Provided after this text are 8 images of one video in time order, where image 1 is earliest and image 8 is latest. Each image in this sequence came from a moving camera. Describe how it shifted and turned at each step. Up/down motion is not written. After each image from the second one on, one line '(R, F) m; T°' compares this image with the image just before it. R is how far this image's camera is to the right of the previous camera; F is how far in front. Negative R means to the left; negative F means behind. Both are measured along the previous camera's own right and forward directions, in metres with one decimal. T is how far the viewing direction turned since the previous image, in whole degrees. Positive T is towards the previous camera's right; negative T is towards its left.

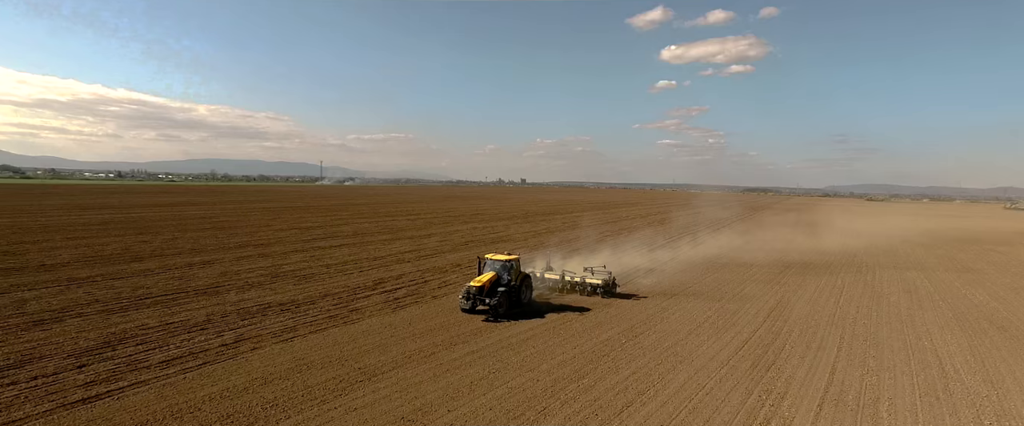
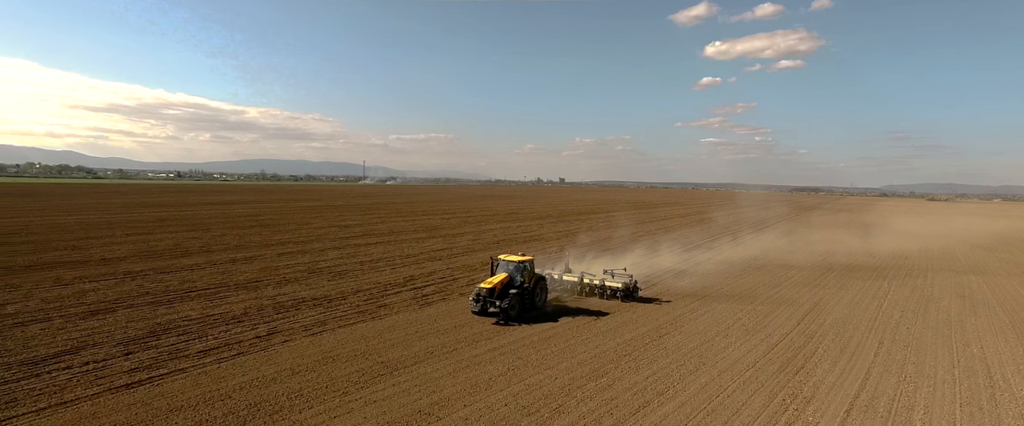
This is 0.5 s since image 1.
(+0.4, -0.1) m; -4°
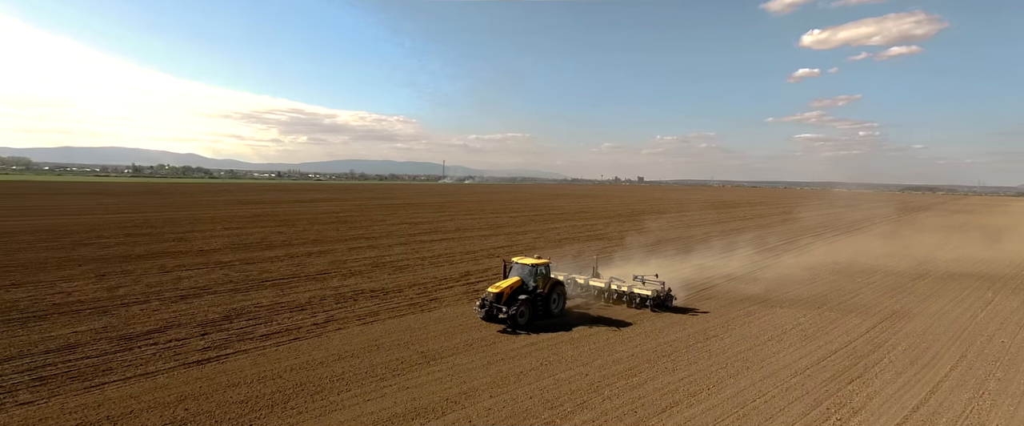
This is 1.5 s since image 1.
(+1.0, -0.2) m; -9°
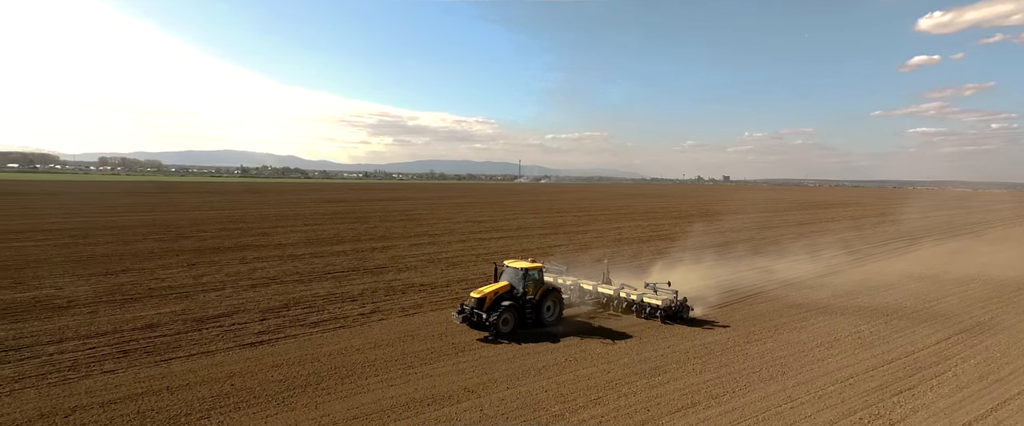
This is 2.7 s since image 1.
(+1.2, -0.2) m; -9°
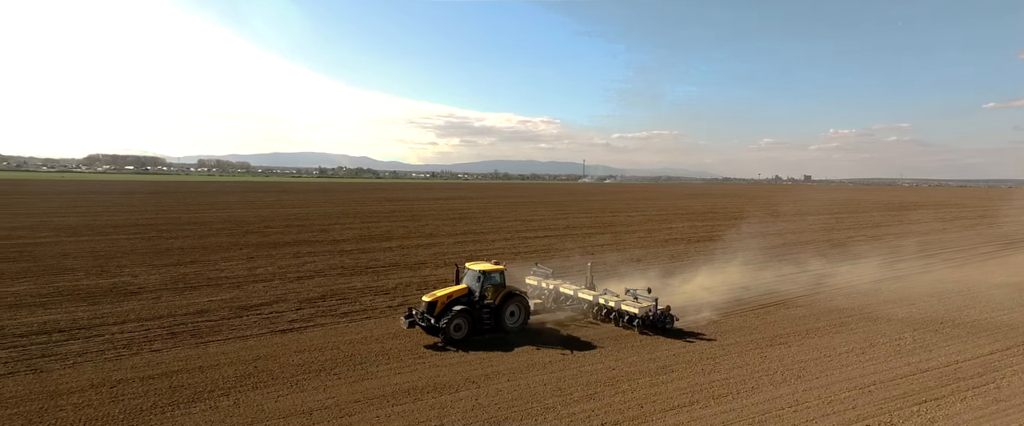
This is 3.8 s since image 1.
(+1.4, -0.1) m; -8°
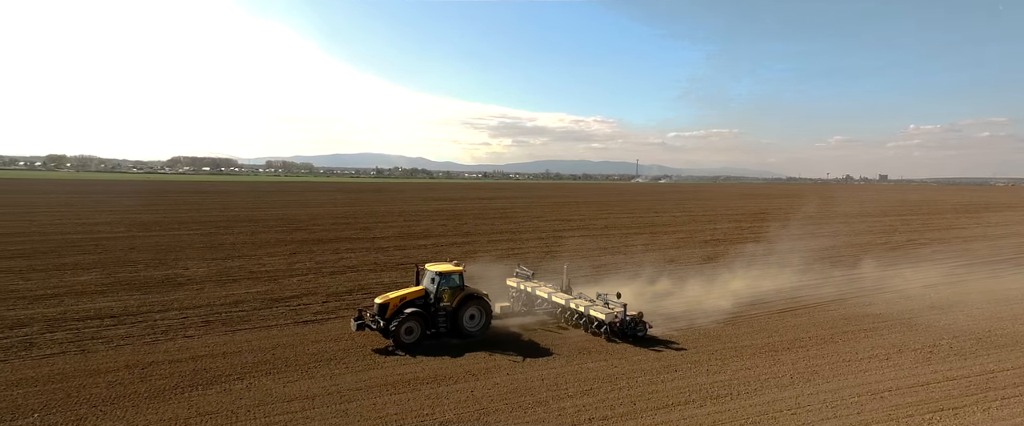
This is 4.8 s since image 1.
(+1.2, -0.1) m; -6°
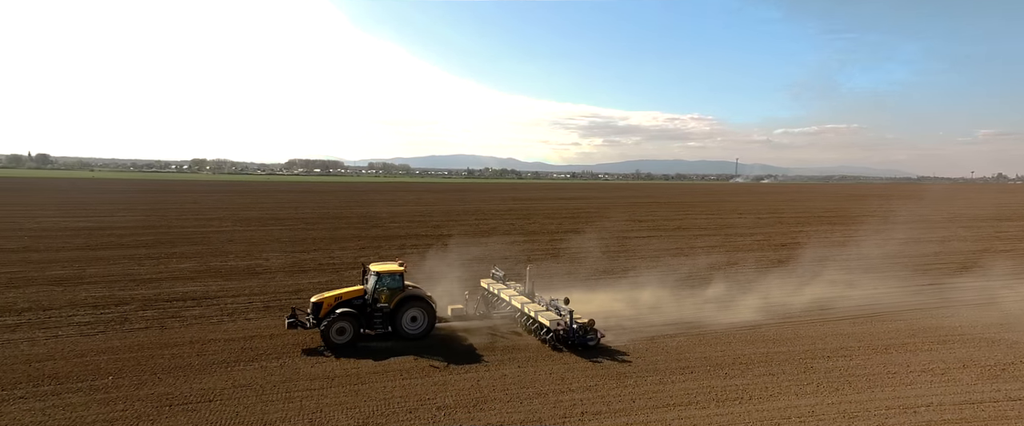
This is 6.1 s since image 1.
(+1.8, 0.0) m; -11°
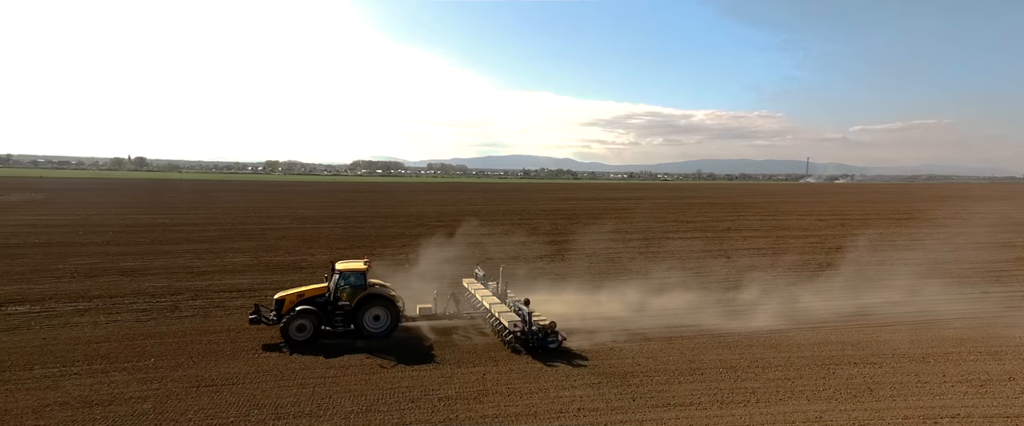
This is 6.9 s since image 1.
(+1.1, +0.1) m; -7°
